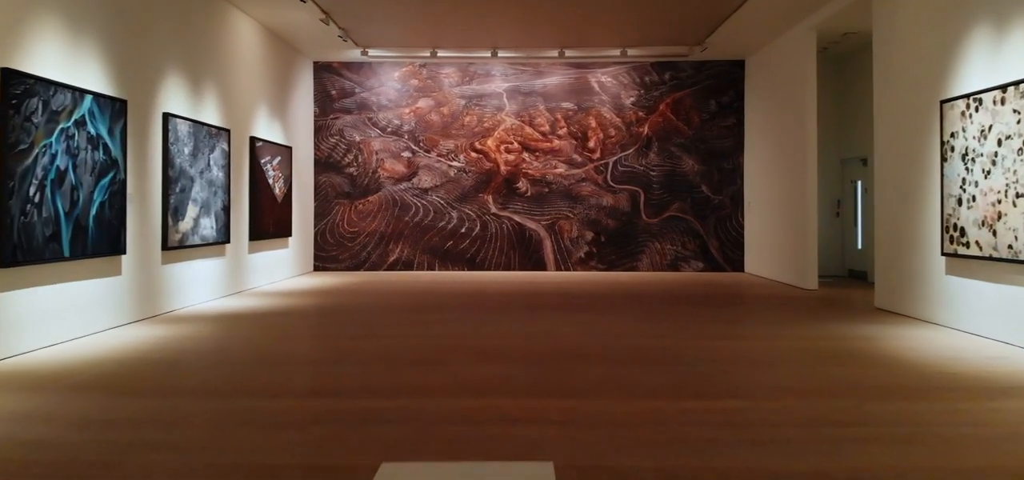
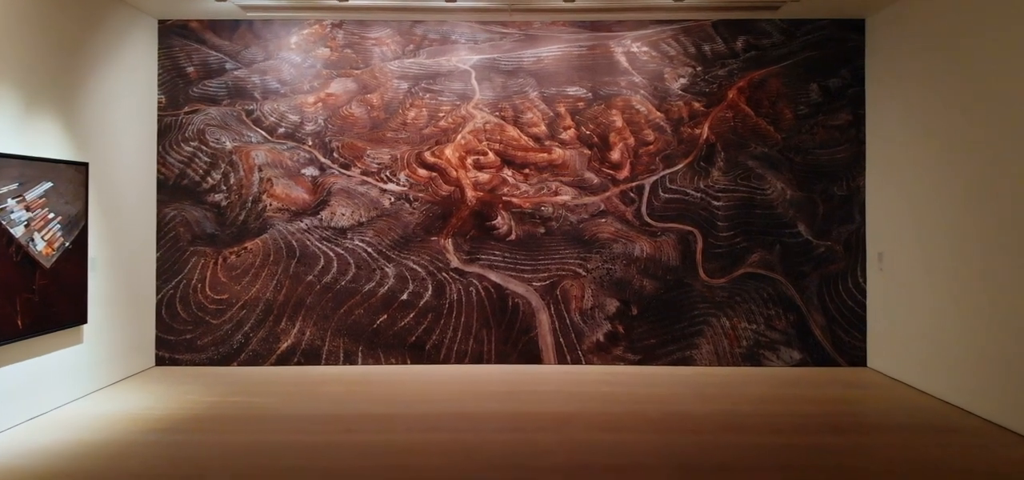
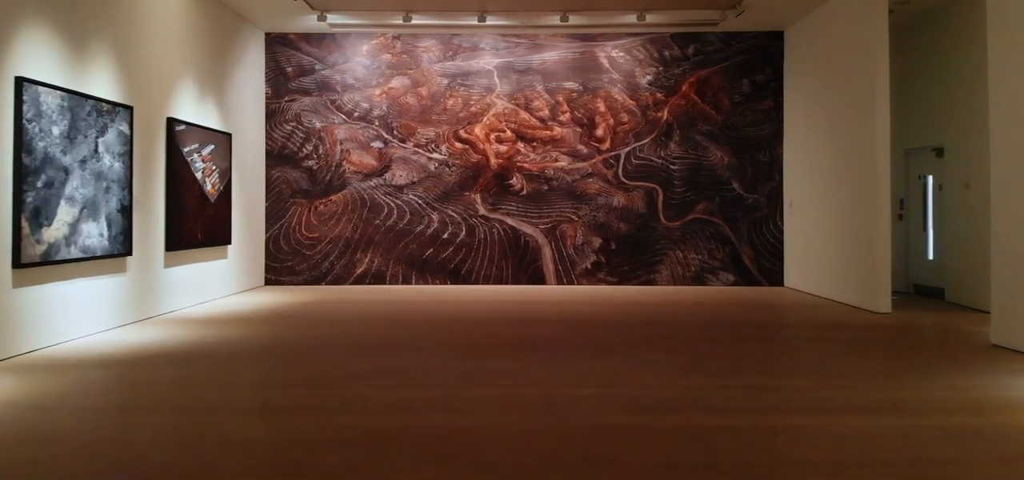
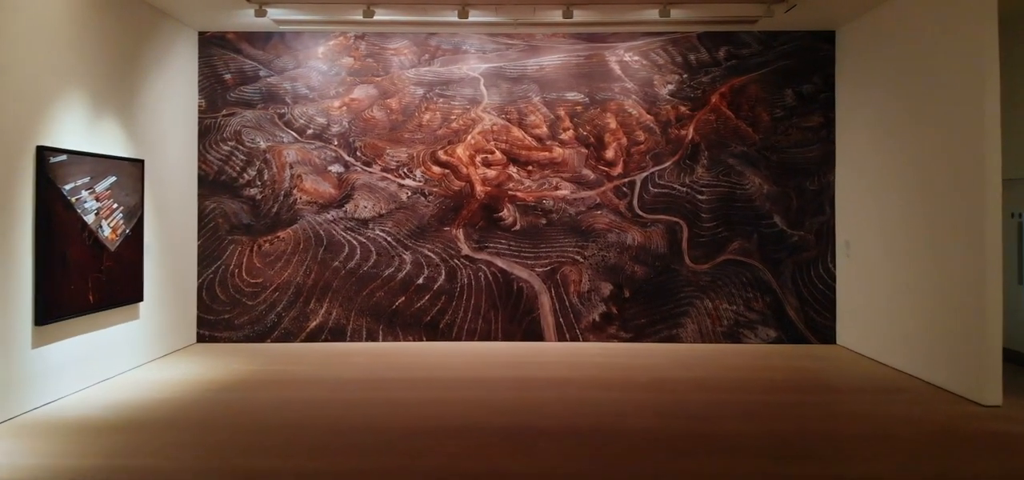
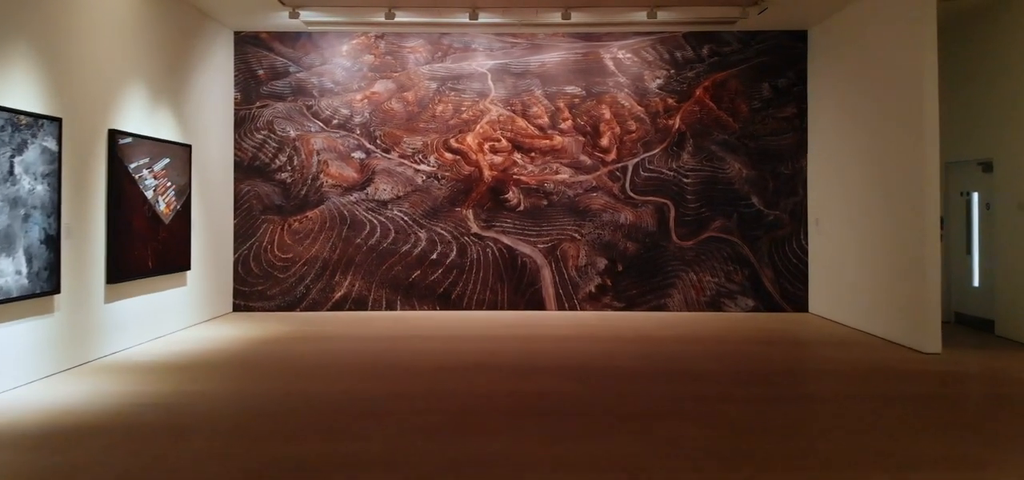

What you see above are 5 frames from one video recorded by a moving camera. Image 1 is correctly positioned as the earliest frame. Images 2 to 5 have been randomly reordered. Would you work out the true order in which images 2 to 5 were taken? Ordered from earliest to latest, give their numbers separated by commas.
3, 5, 4, 2
